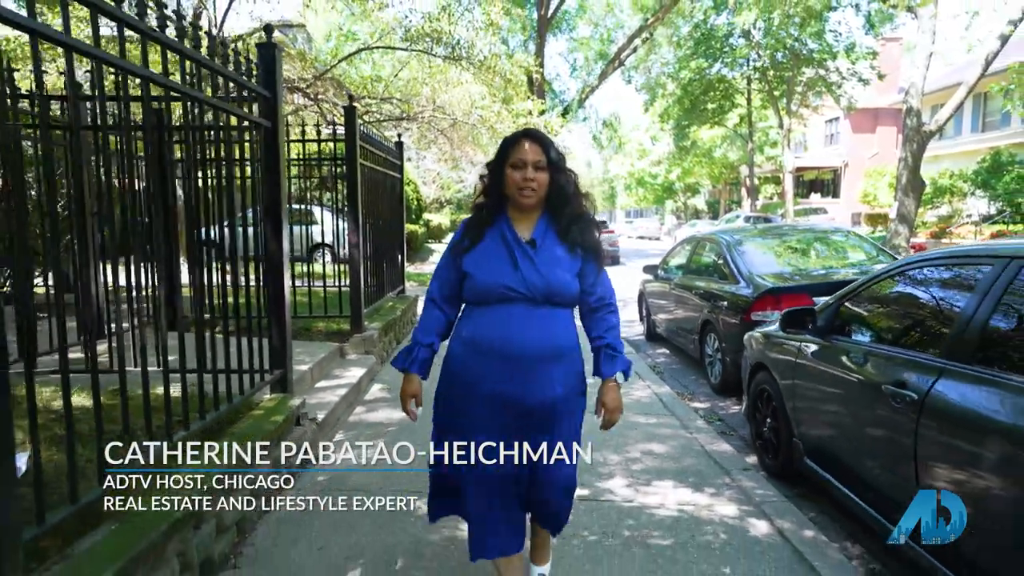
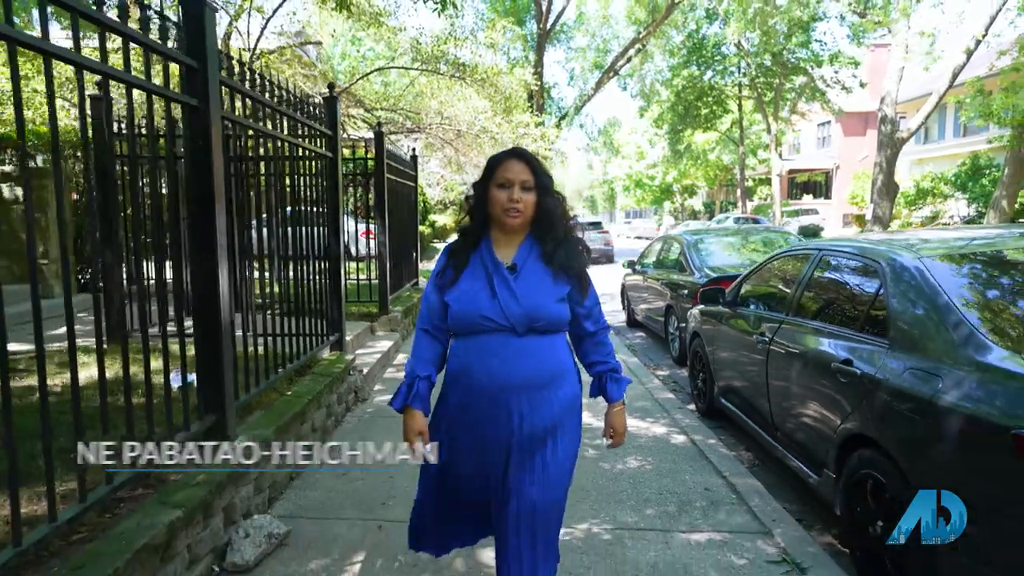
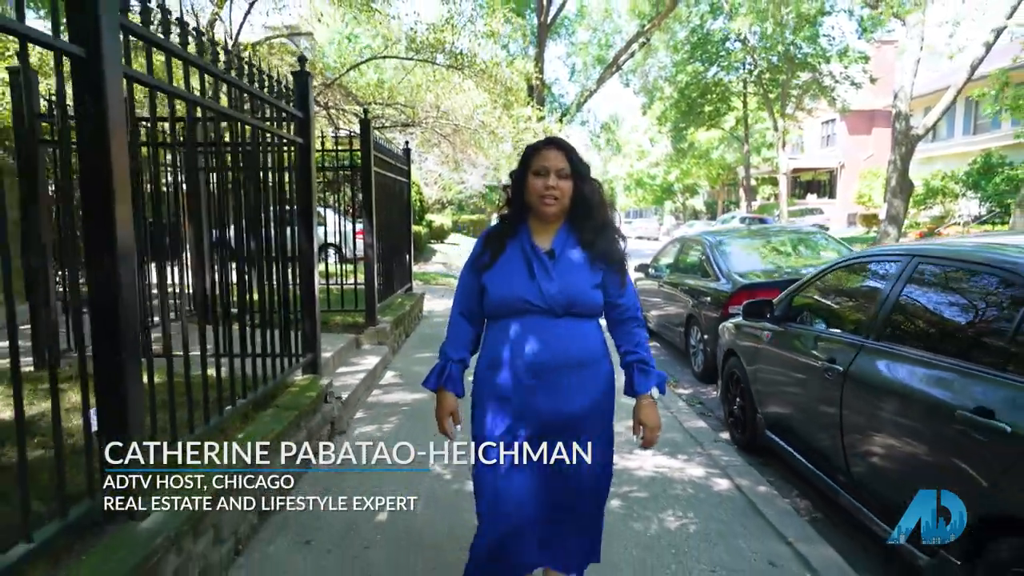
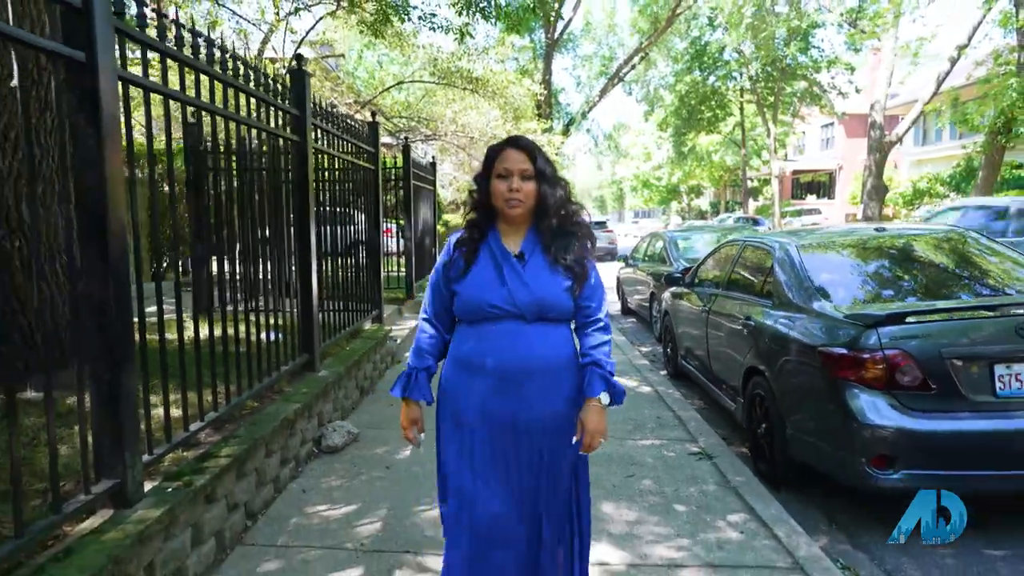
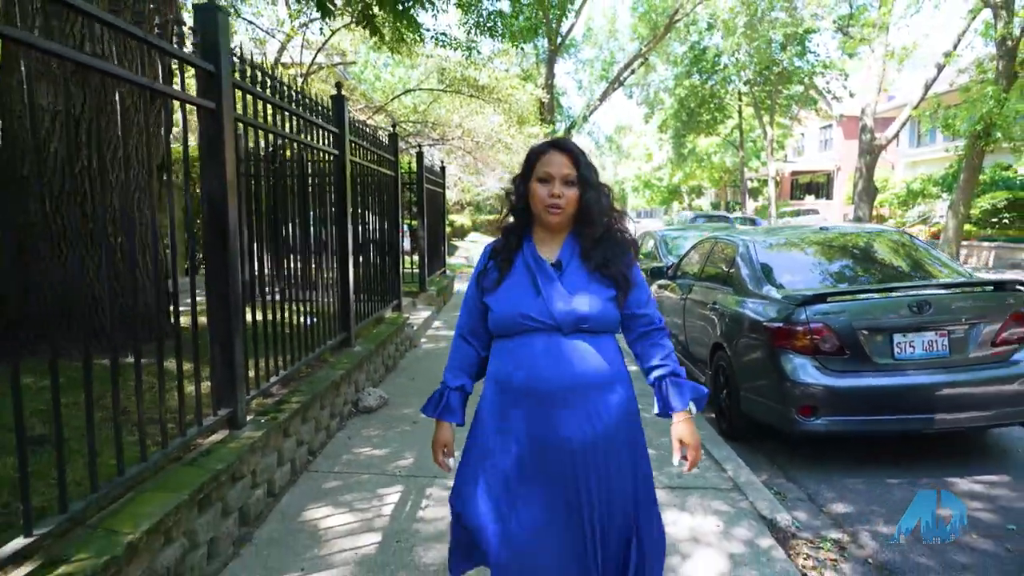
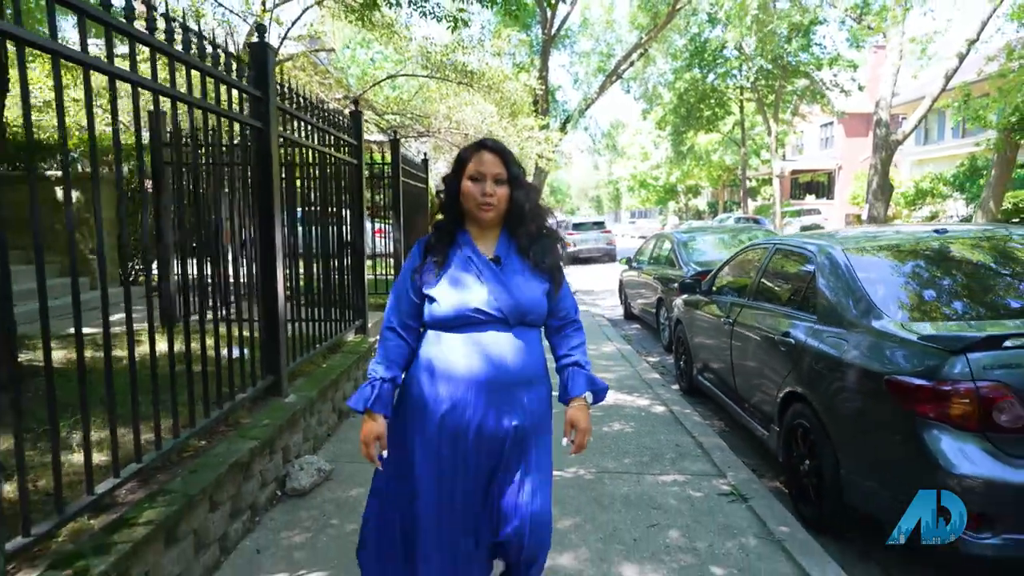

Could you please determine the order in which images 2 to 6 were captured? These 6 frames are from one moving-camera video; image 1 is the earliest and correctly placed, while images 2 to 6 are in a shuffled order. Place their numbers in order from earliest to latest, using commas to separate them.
3, 2, 6, 4, 5
